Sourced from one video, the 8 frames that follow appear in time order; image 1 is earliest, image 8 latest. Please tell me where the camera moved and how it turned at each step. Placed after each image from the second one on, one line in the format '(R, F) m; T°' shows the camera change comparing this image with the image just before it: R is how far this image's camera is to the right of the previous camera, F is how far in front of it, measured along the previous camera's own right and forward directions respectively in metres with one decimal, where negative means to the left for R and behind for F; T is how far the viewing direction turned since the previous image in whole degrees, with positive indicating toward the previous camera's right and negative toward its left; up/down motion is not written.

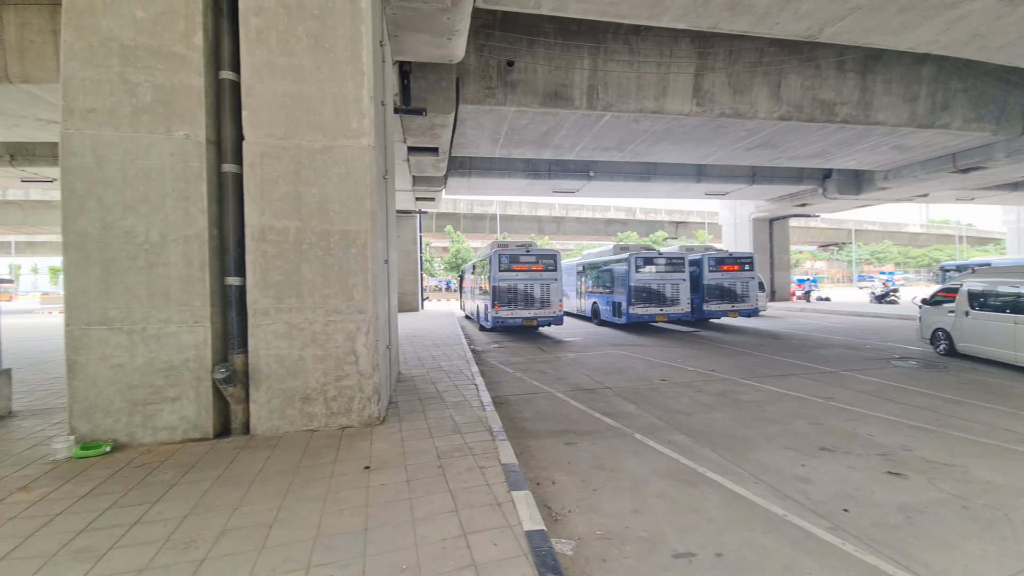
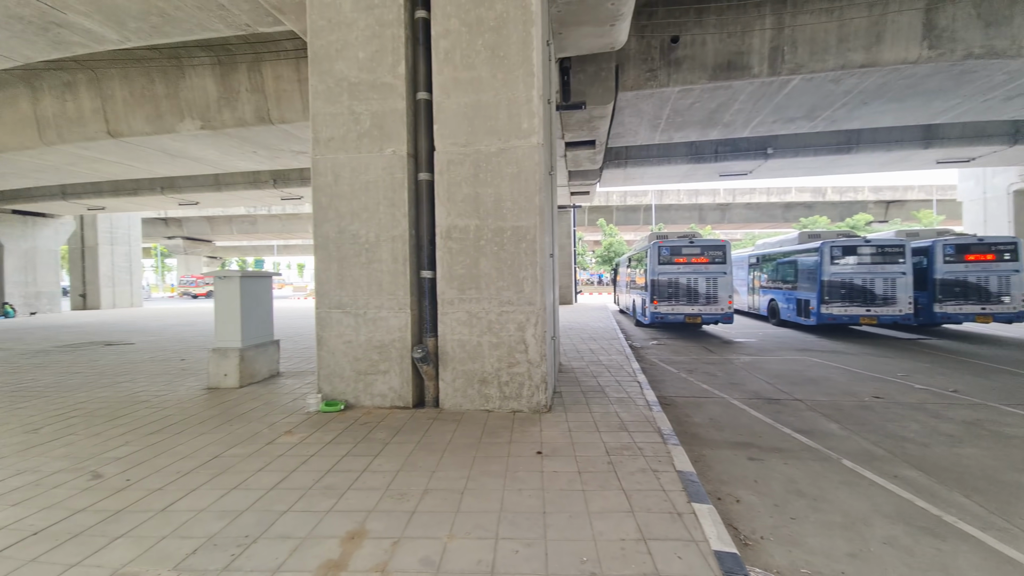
(-0.1, 0.0) m; -21°
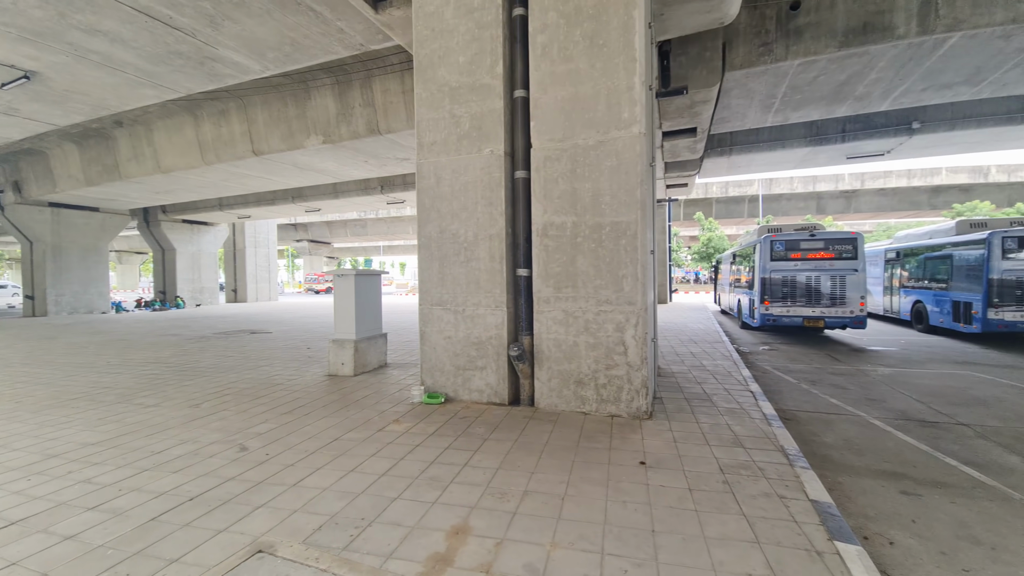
(-0.1, +0.1) m; -12°
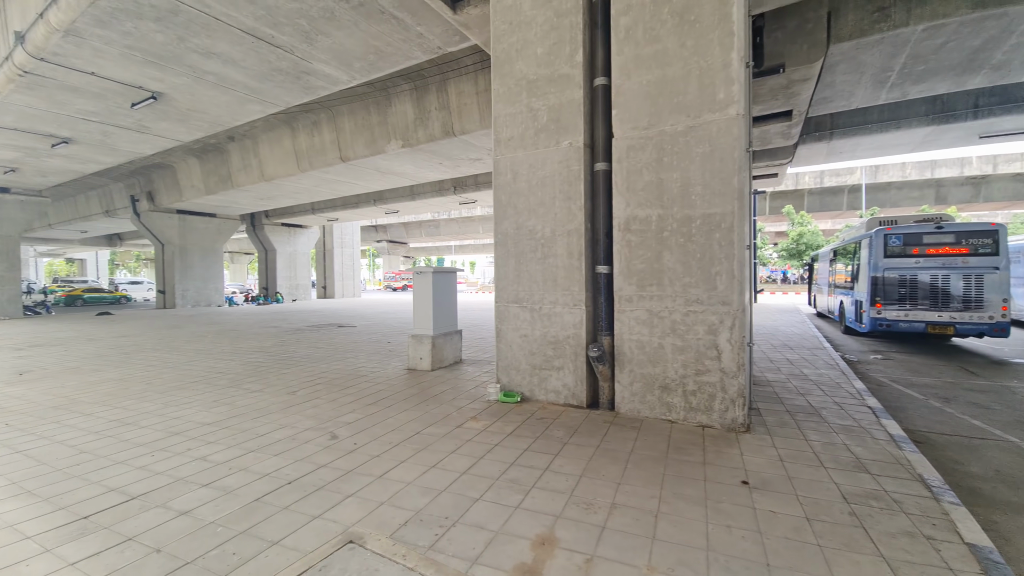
(-0.1, +0.1) m; -9°
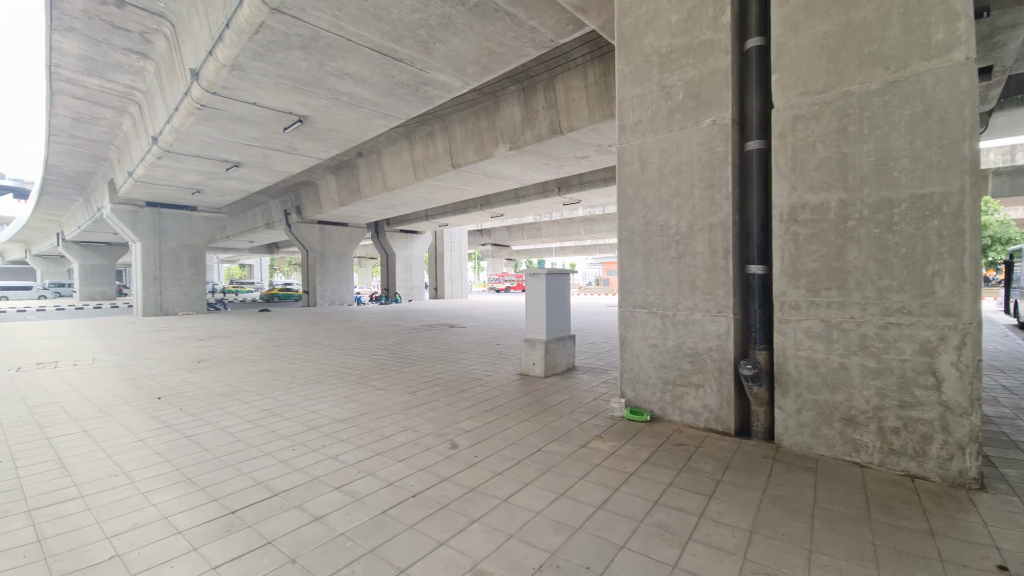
(-0.2, +0.3) m; -14°
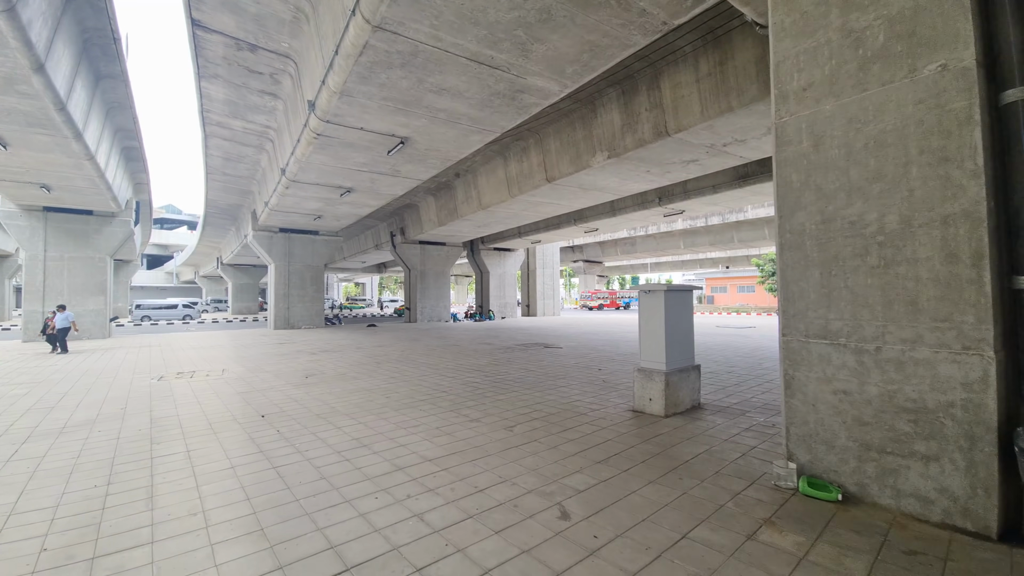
(-0.2, +0.6) m; -13°
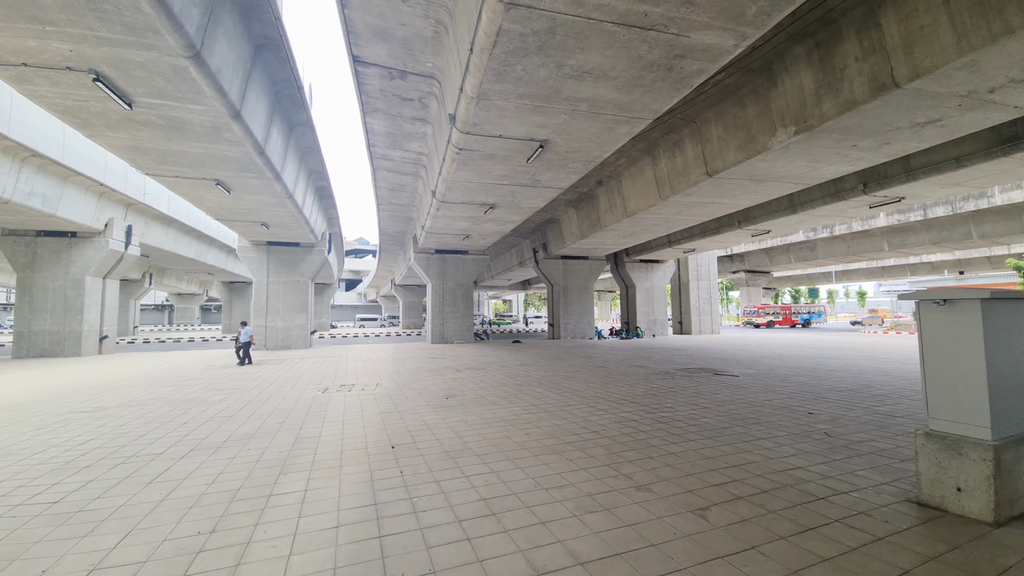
(-0.2, +1.1) m; -19°
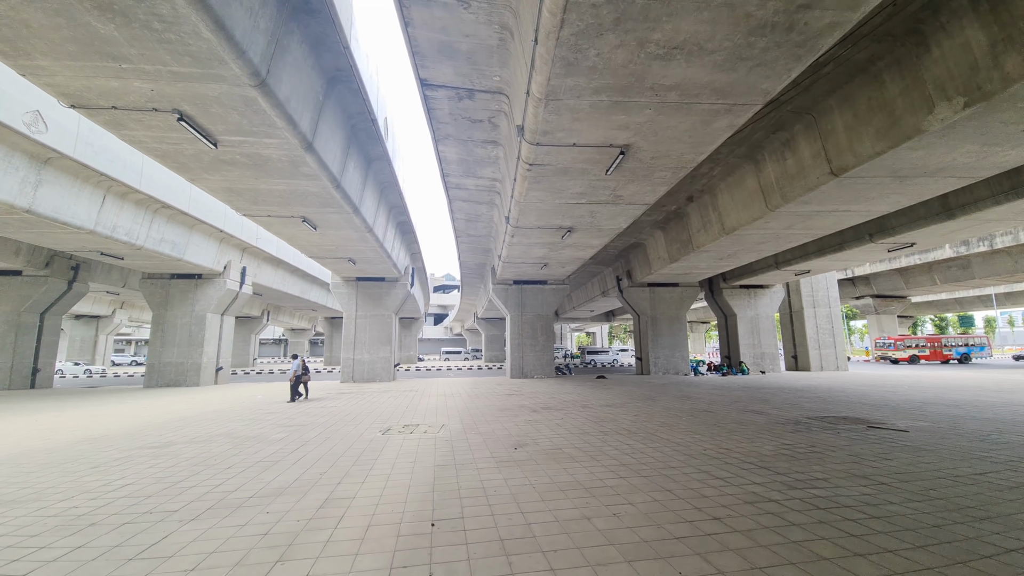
(0.0, +1.1) m; -11°
